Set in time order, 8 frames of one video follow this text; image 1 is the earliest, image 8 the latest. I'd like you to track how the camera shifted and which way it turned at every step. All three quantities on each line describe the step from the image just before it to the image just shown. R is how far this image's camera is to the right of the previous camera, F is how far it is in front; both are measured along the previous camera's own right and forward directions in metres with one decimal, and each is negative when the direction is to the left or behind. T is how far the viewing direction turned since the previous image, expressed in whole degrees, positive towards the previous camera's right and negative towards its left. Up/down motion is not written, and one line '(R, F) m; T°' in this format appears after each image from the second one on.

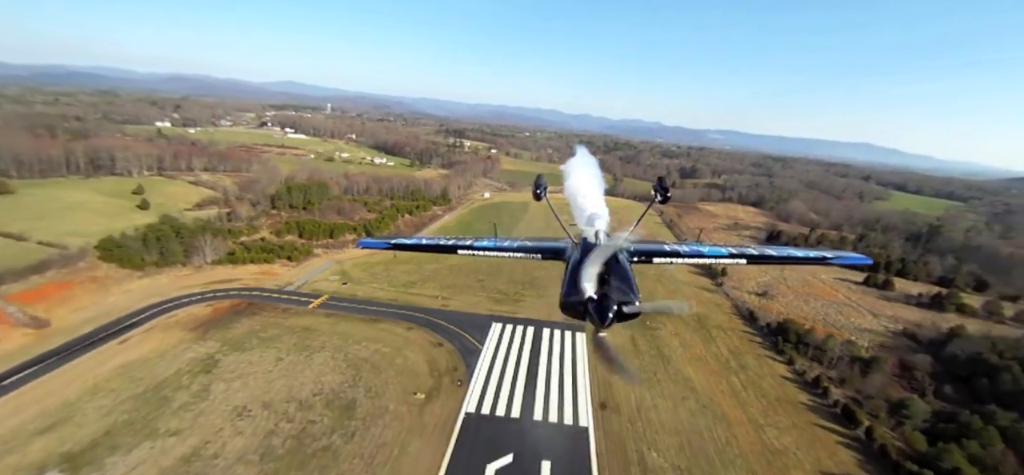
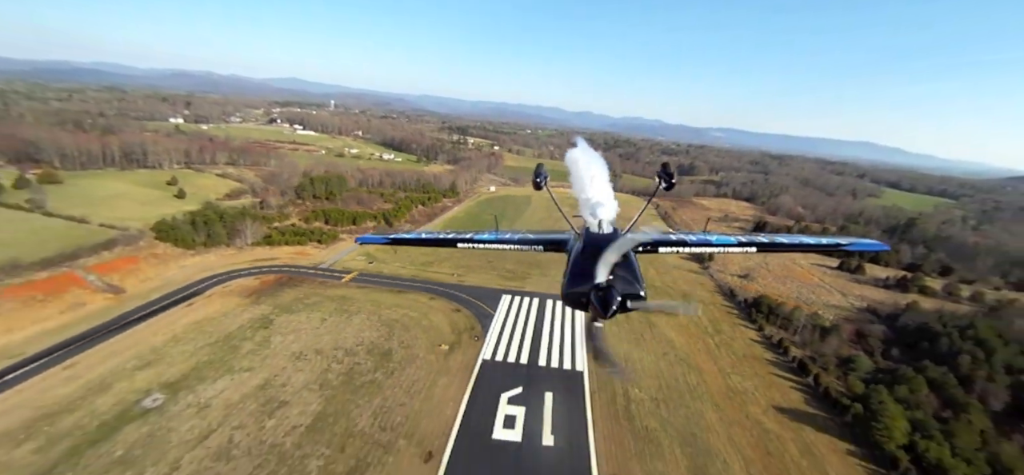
(-0.3, -2.5) m; 0°
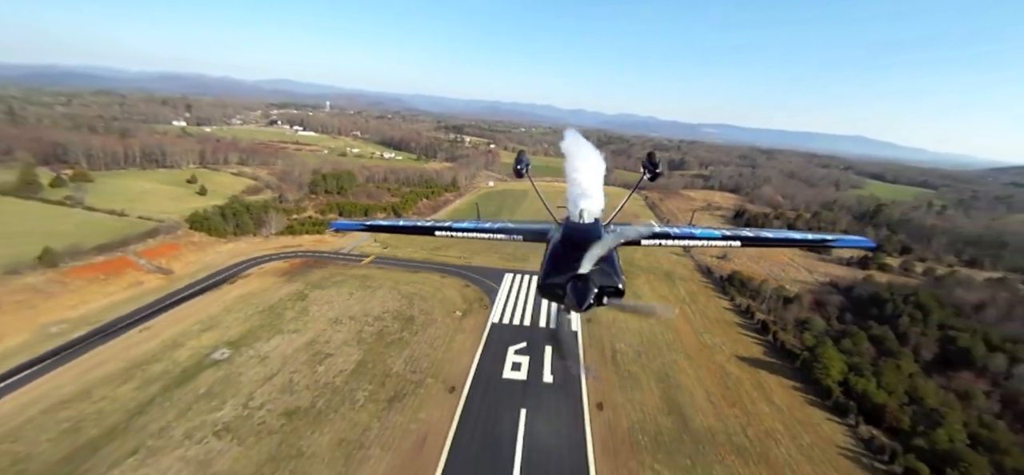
(-0.3, -2.5) m; +1°
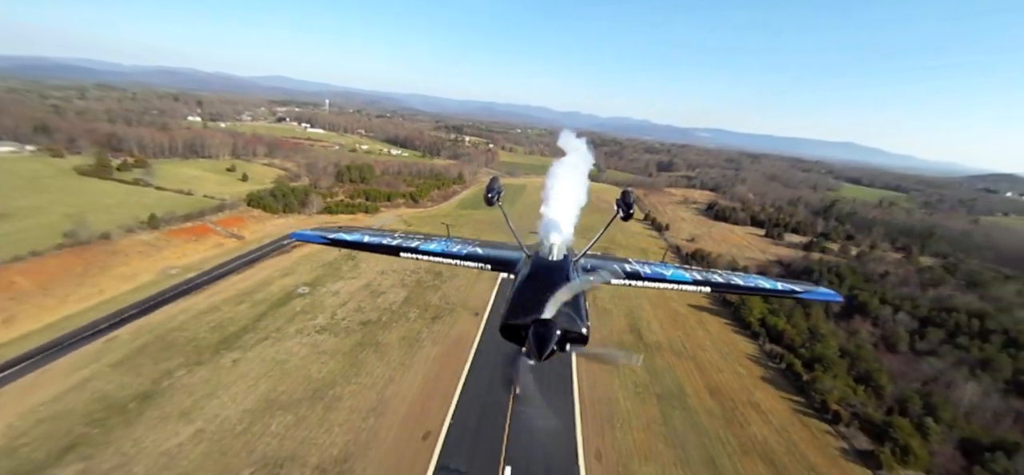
(-0.5, -5.1) m; +1°
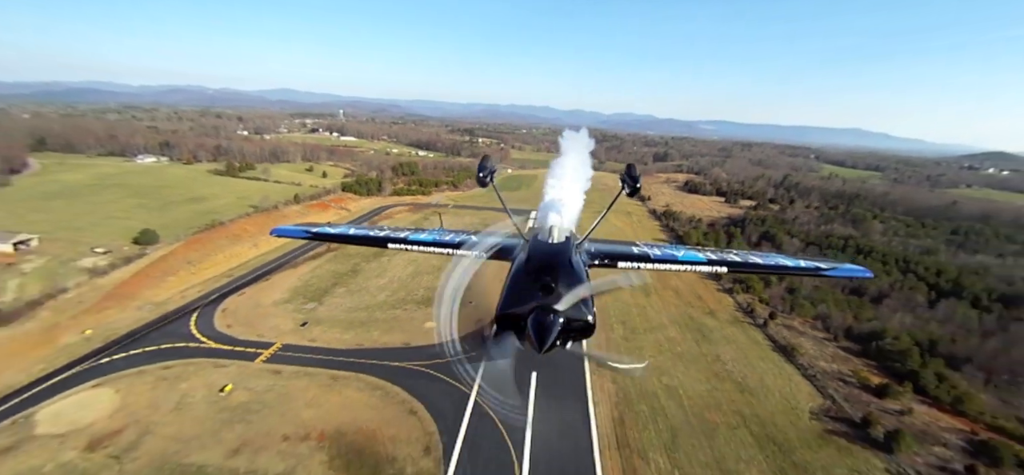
(-1.2, -11.4) m; -2°
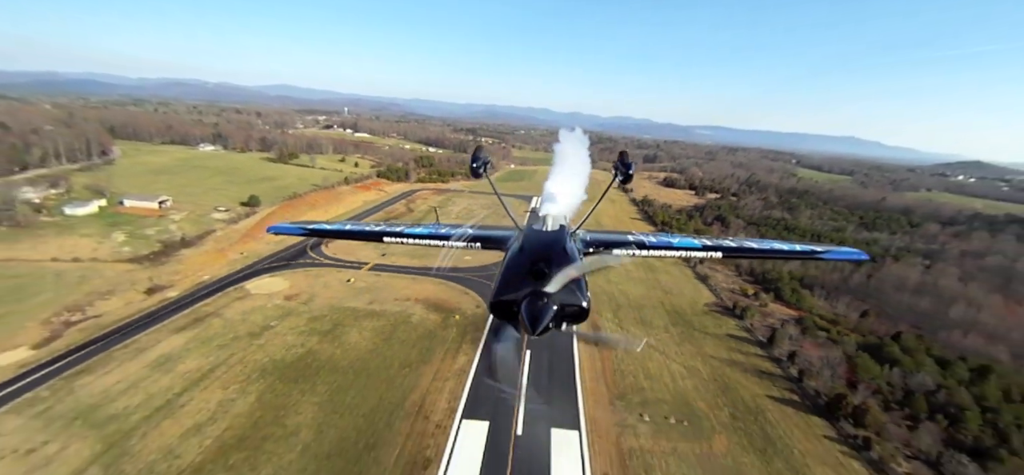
(-0.8, -9.0) m; 0°
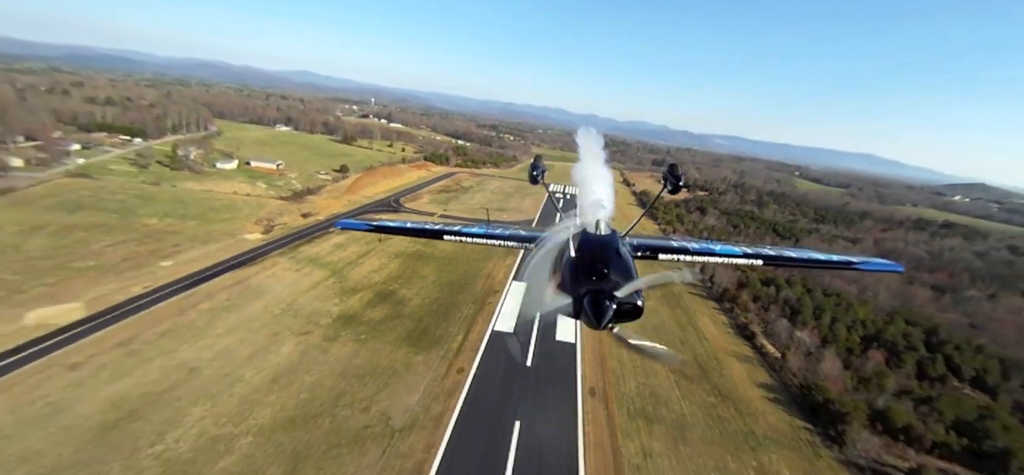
(-1.1, -11.0) m; -2°
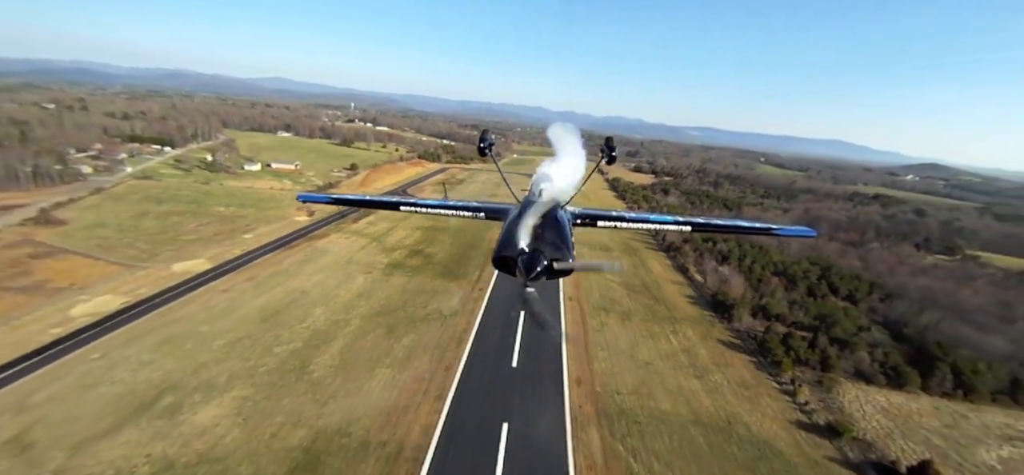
(-0.8, -7.4) m; +2°
